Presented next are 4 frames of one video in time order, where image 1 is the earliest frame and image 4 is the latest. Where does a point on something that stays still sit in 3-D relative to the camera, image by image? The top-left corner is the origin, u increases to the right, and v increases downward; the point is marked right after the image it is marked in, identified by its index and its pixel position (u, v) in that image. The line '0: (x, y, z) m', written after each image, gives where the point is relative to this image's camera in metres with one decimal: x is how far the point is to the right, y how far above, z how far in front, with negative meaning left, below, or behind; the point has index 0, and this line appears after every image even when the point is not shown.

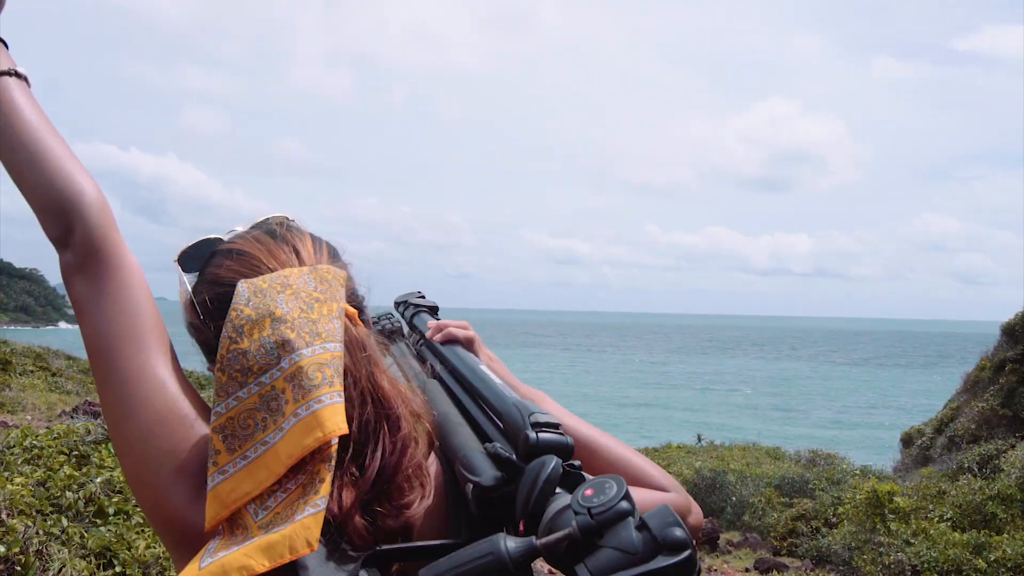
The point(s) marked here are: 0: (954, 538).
0: (+4.4, -2.5, +6.6) m
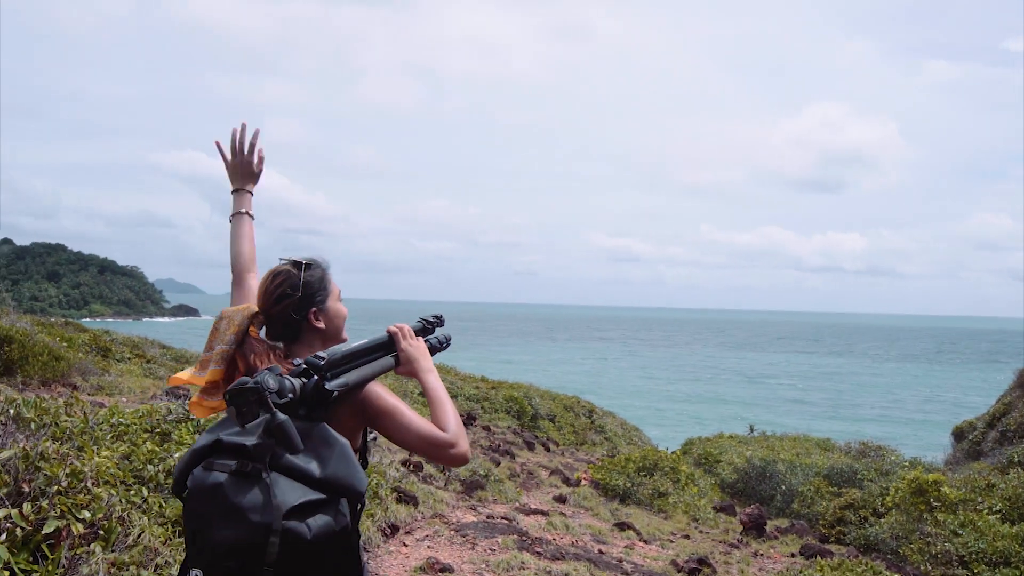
0: (+5.0, -2.5, +6.8) m
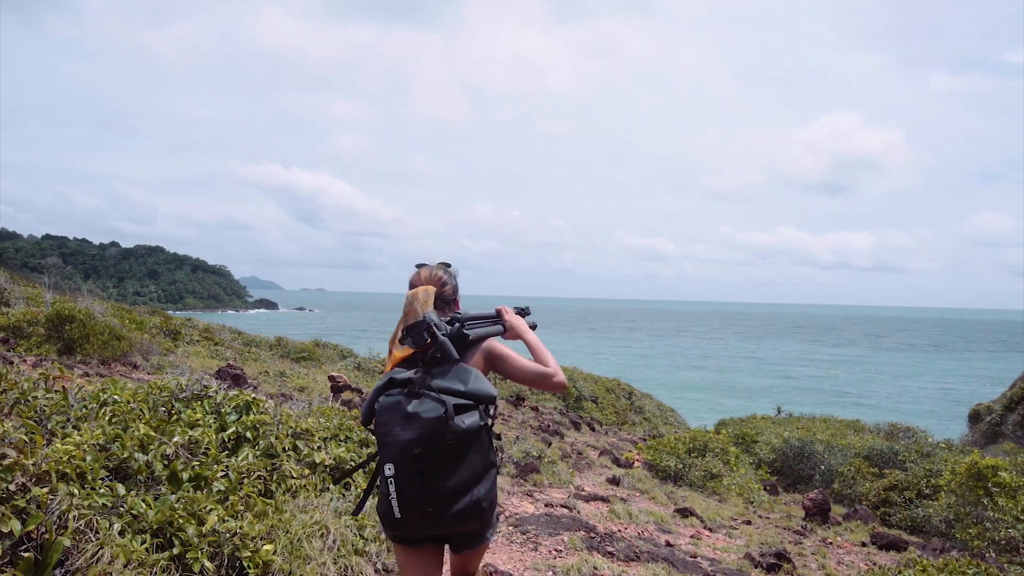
0: (+5.7, -2.4, +7.9) m
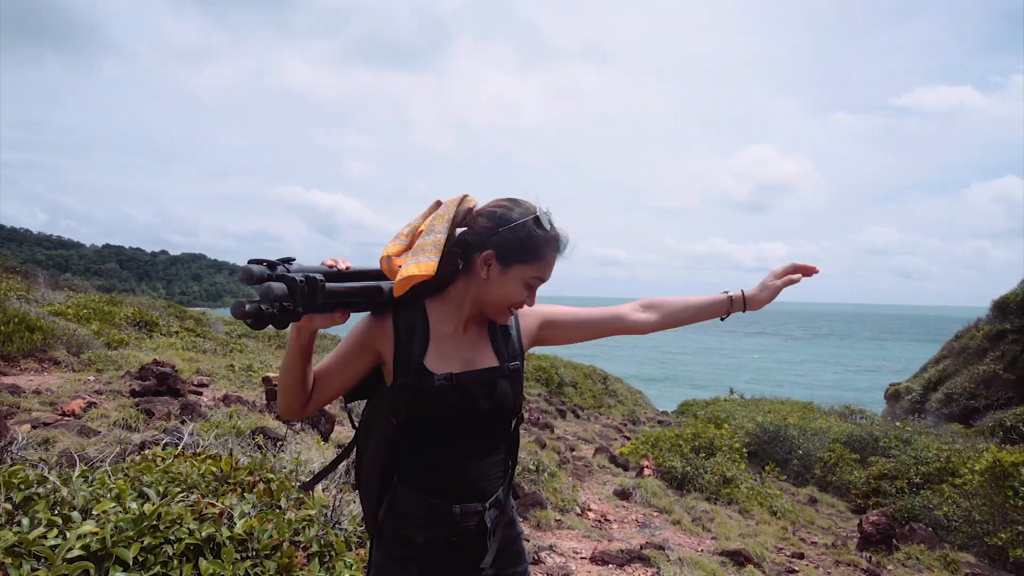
0: (+5.9, -2.5, +10.3) m
